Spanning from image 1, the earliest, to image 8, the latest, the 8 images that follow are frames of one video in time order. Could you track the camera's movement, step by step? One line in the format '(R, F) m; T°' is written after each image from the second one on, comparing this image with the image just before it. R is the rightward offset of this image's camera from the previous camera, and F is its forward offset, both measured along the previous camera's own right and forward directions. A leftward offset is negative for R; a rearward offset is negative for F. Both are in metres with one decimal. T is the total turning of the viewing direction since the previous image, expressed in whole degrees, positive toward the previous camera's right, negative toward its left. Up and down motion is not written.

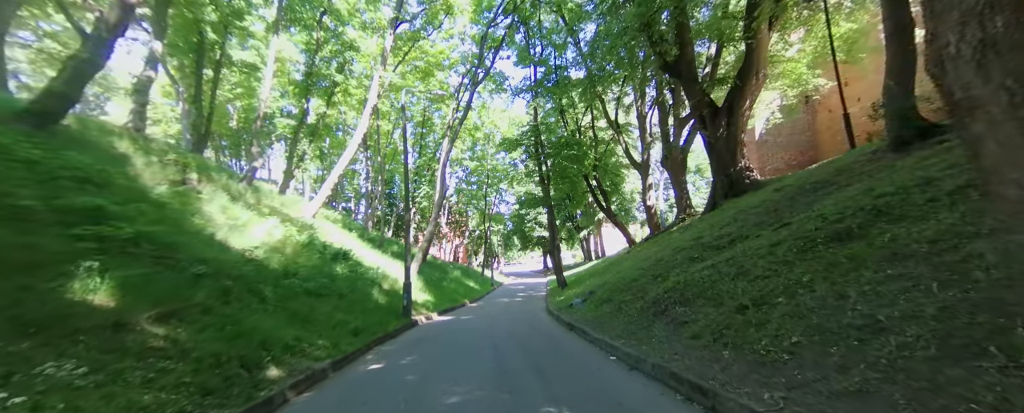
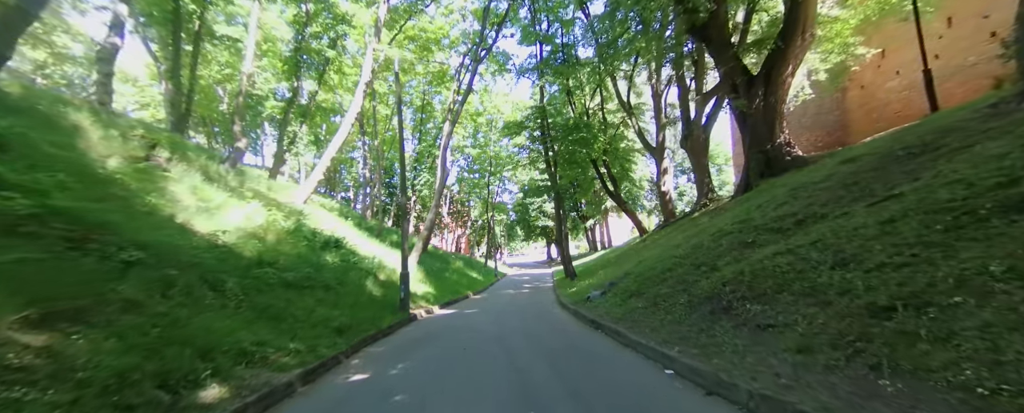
(-0.3, +1.5) m; 0°
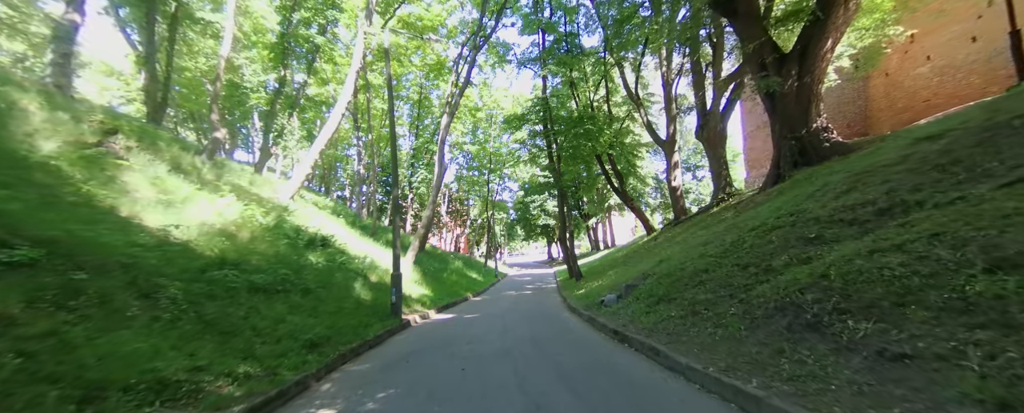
(-0.2, +1.3) m; 0°
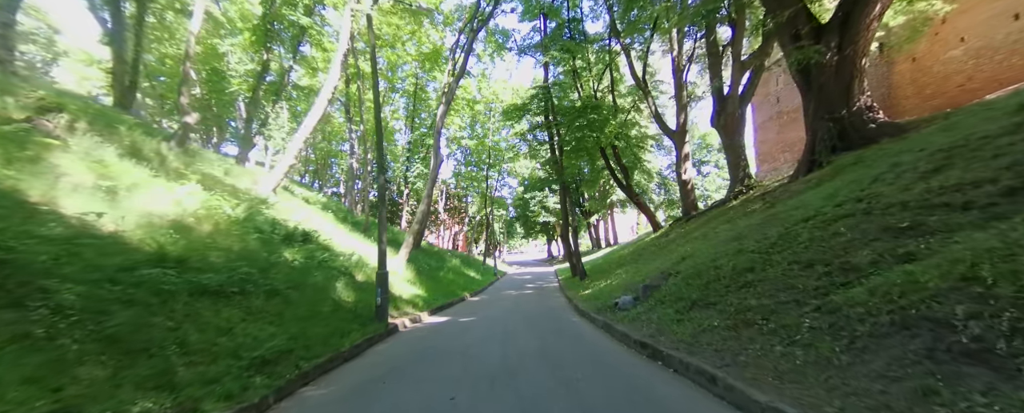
(-0.1, +1.3) m; 0°
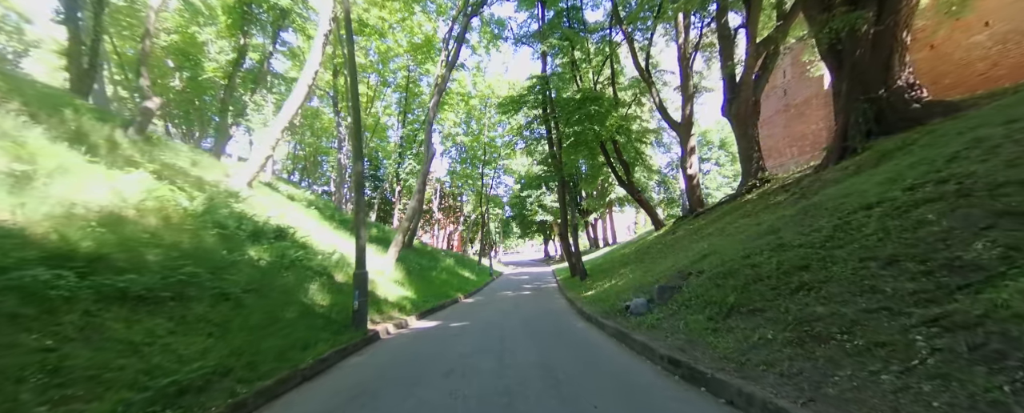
(0.0, +1.2) m; +1°
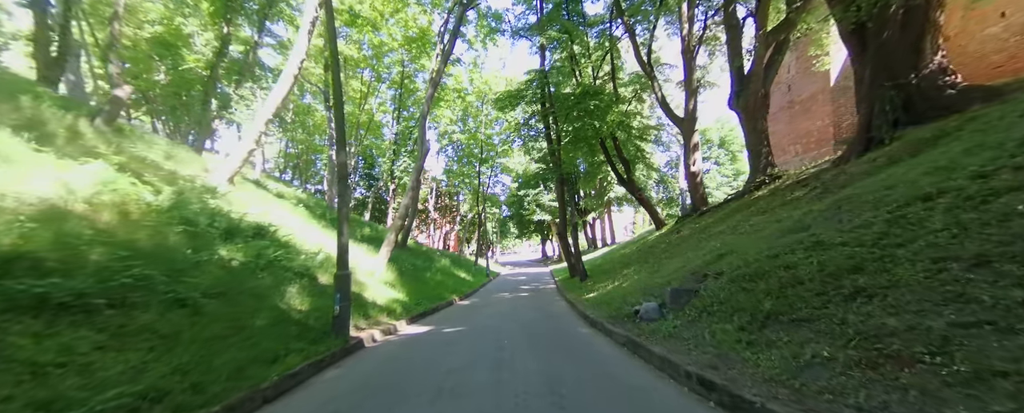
(0.0, +0.8) m; +1°
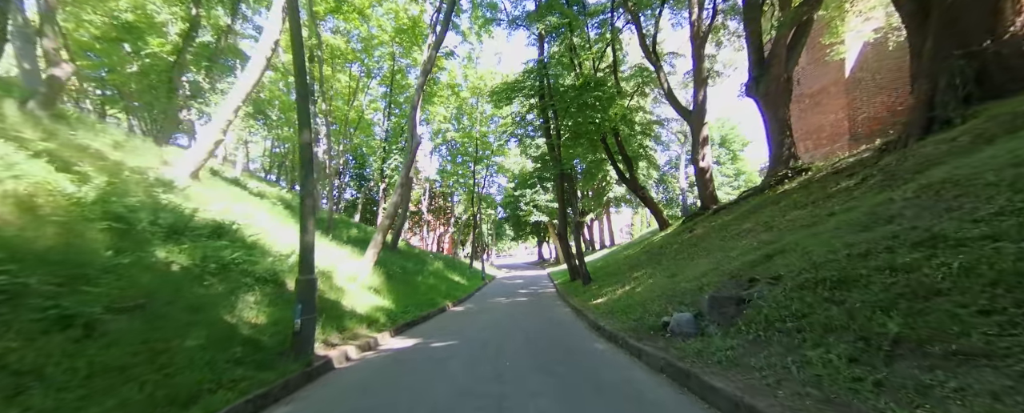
(-0.1, +1.4) m; +1°
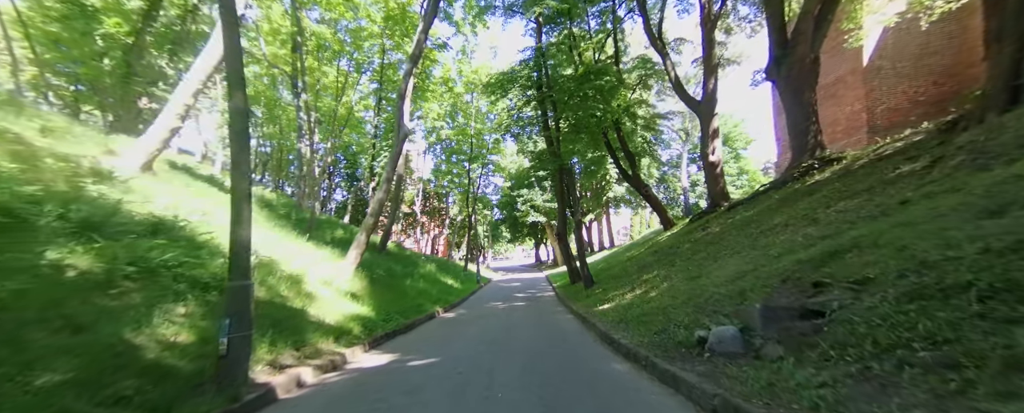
(0.0, +1.4) m; +1°
